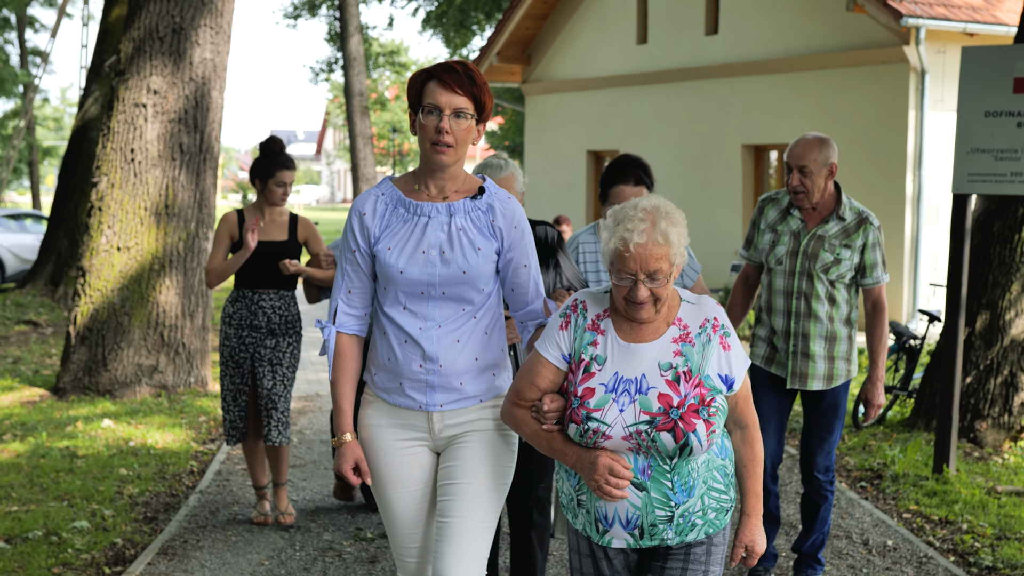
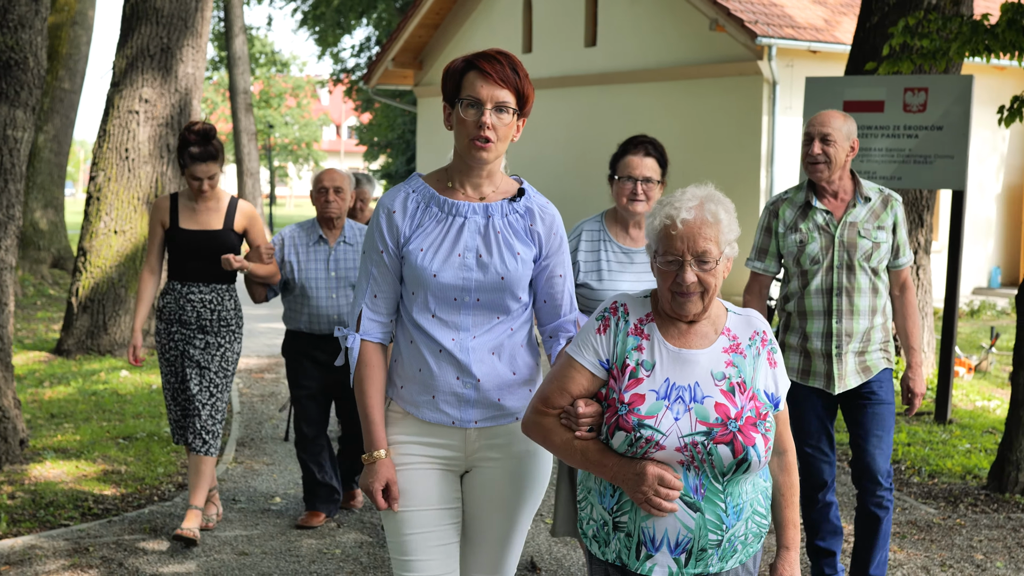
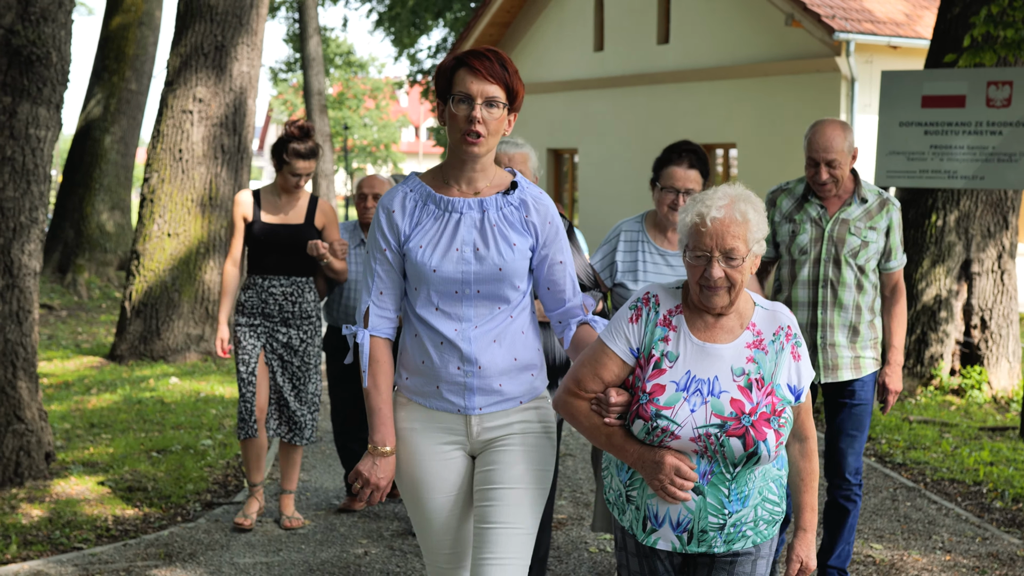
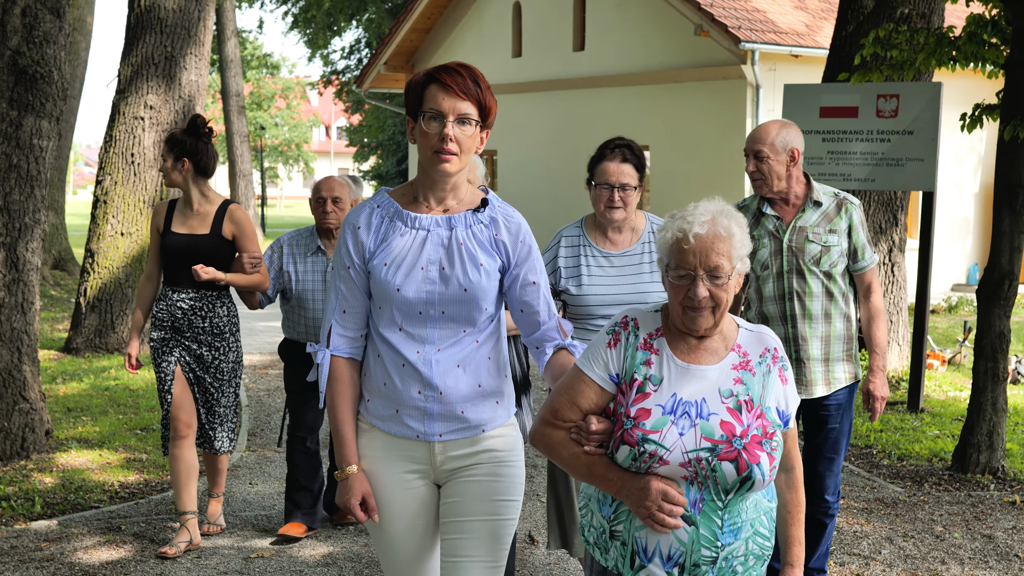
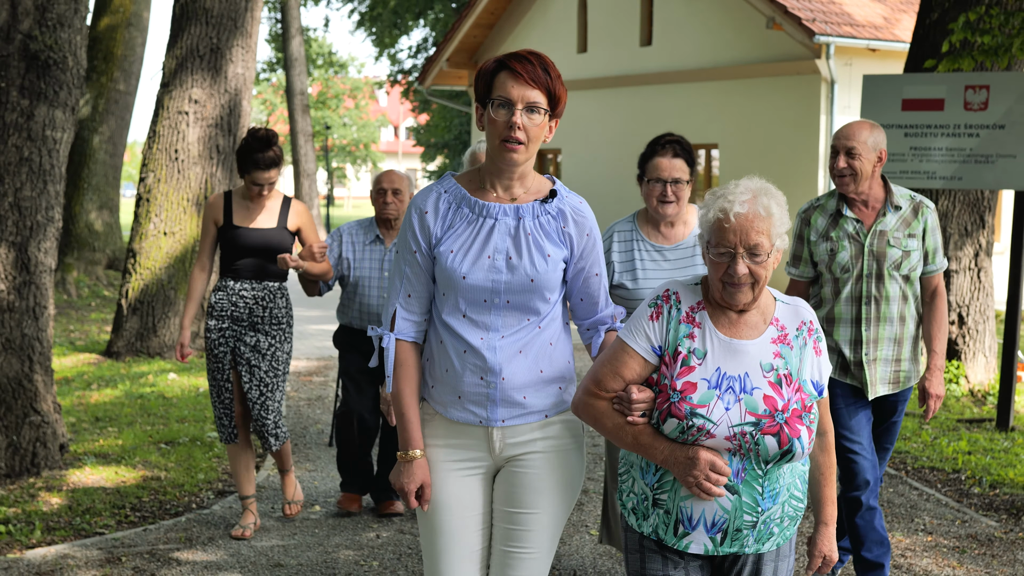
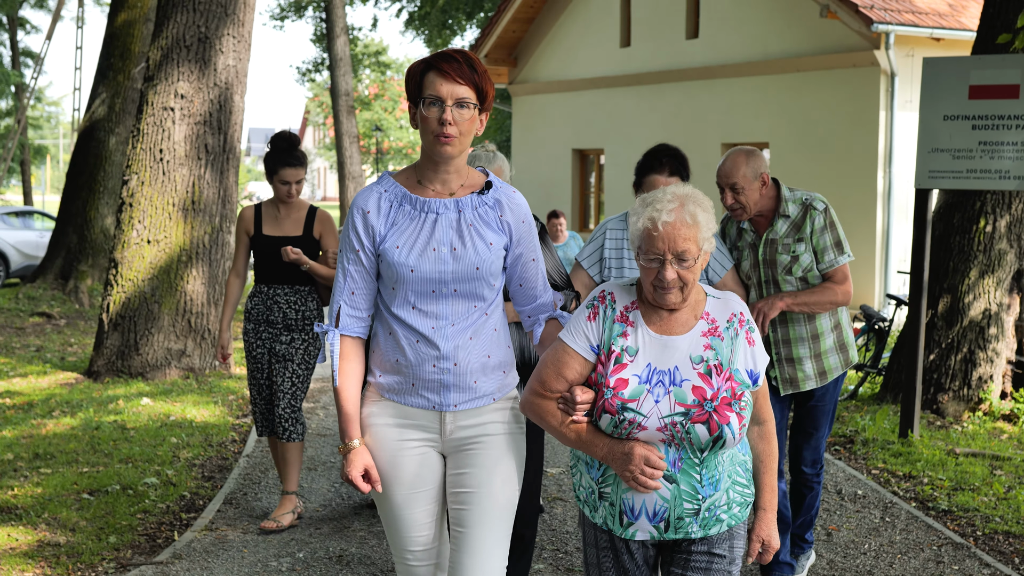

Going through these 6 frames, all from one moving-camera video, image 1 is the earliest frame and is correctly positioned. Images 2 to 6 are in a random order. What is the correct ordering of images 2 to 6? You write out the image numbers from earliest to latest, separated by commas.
6, 3, 5, 2, 4
